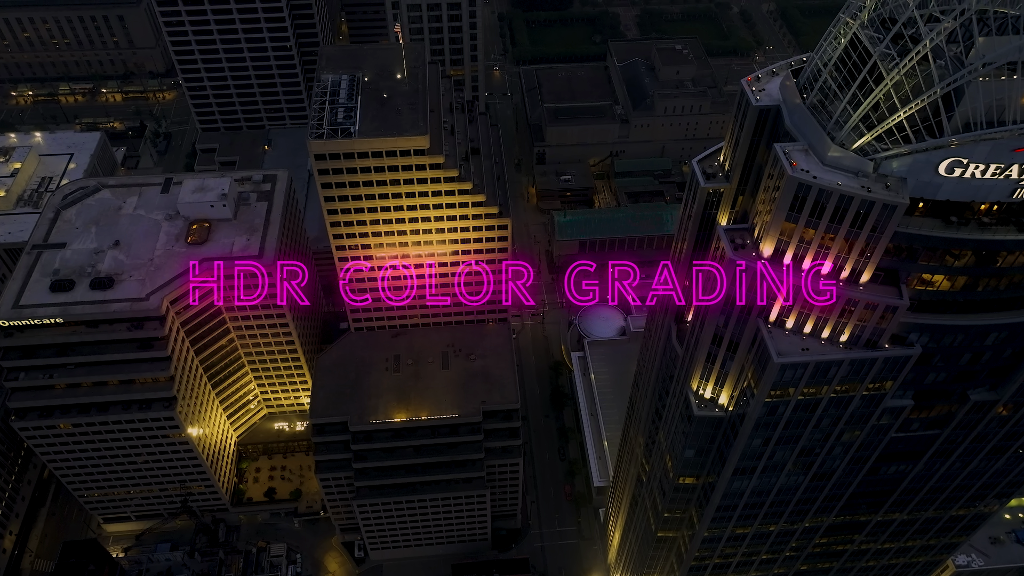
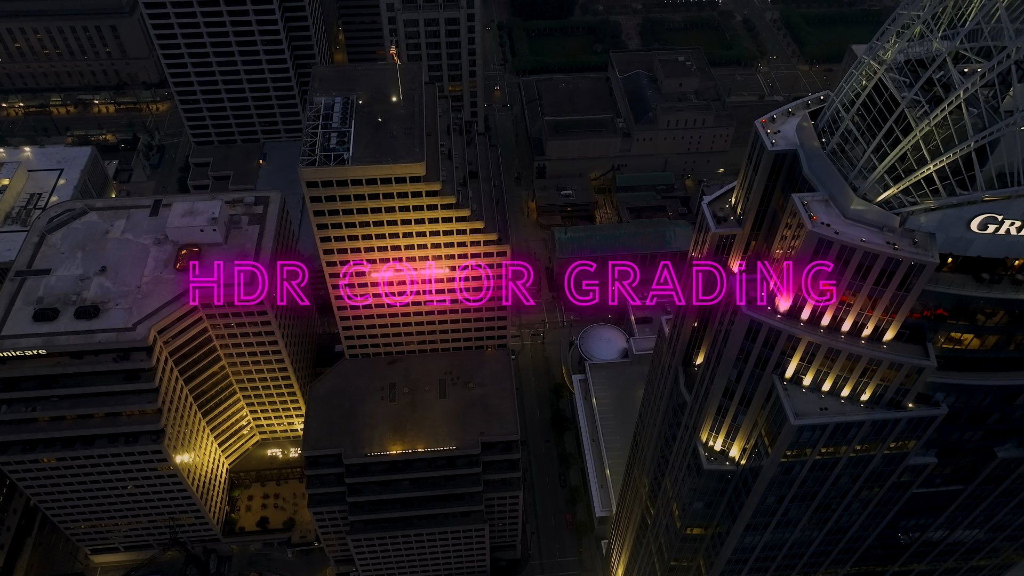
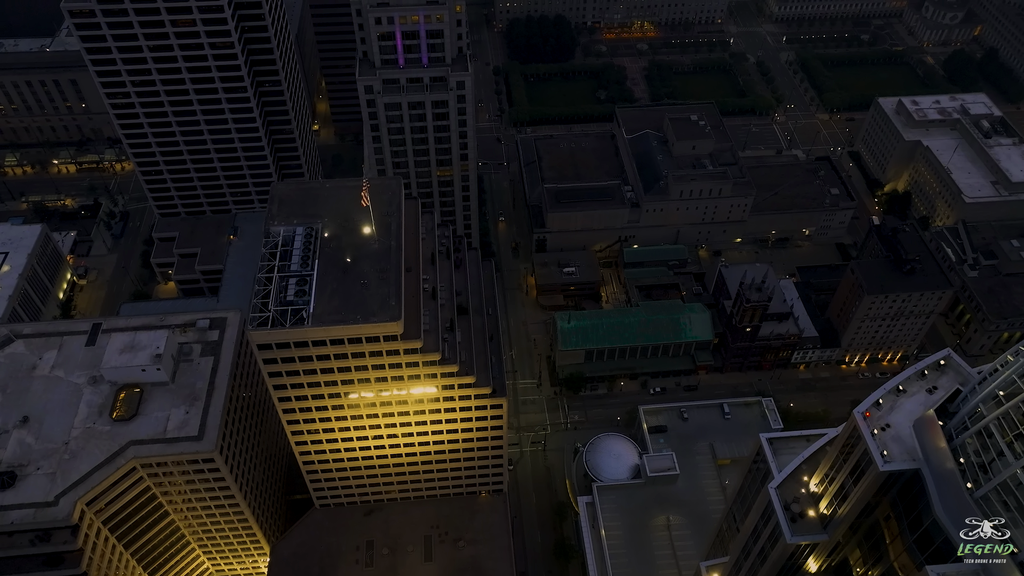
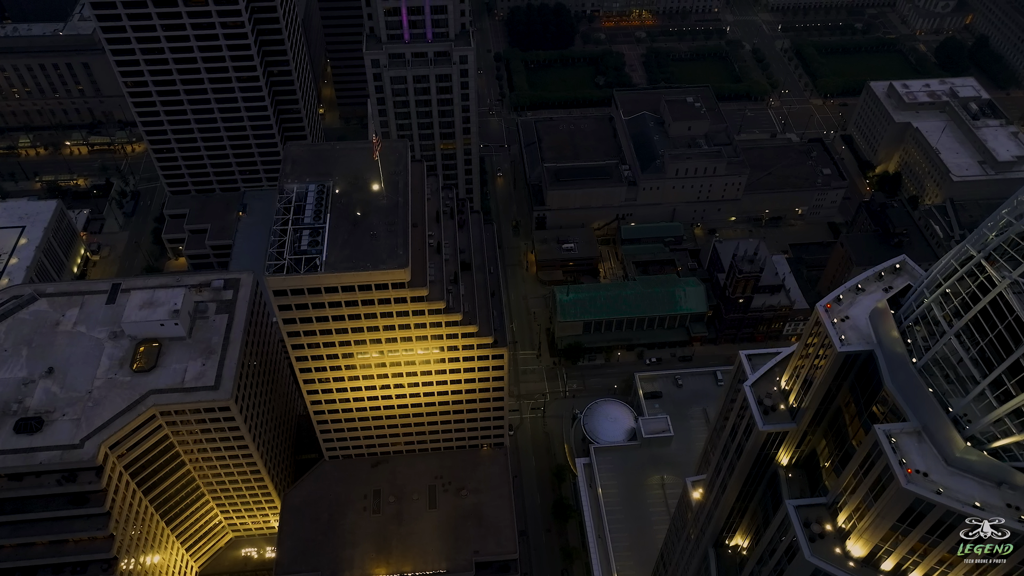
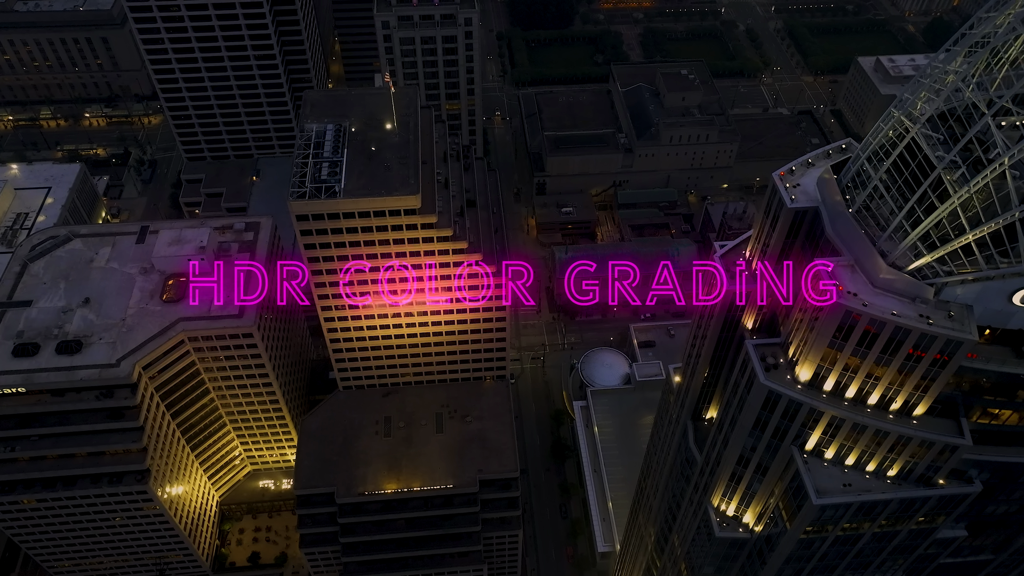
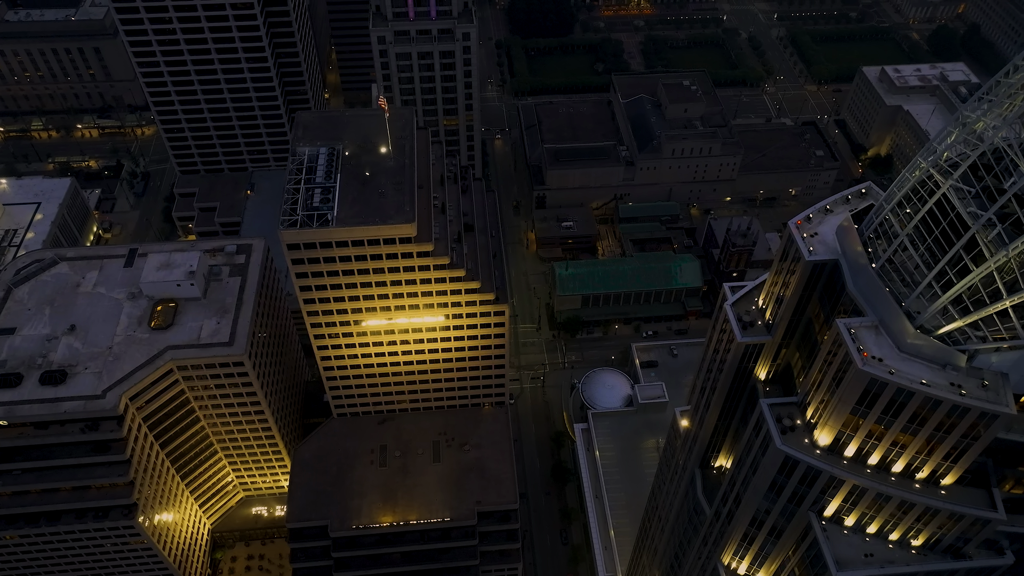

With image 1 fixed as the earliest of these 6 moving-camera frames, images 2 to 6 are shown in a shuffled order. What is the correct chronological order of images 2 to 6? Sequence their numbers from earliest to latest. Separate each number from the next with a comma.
2, 5, 6, 4, 3
